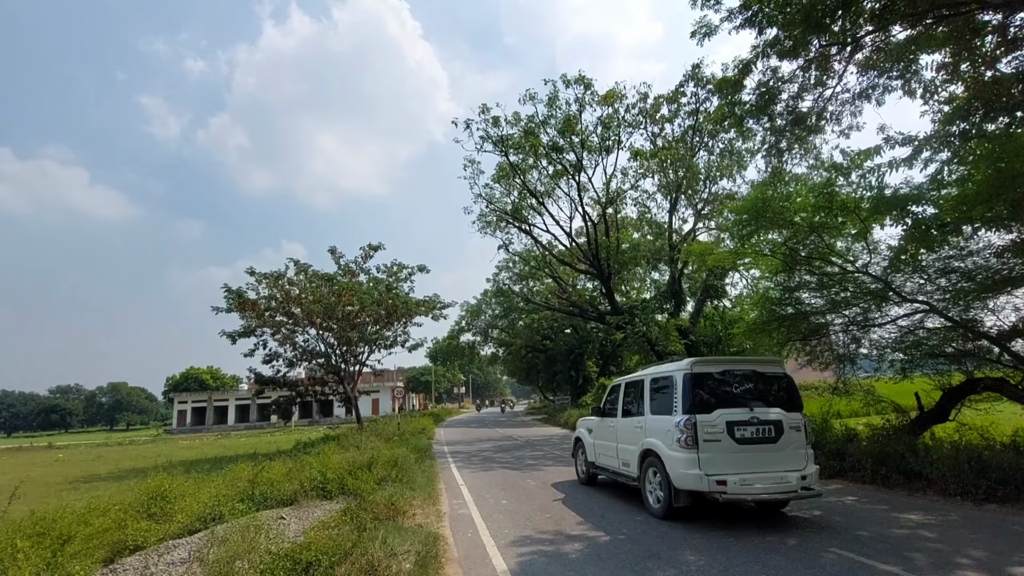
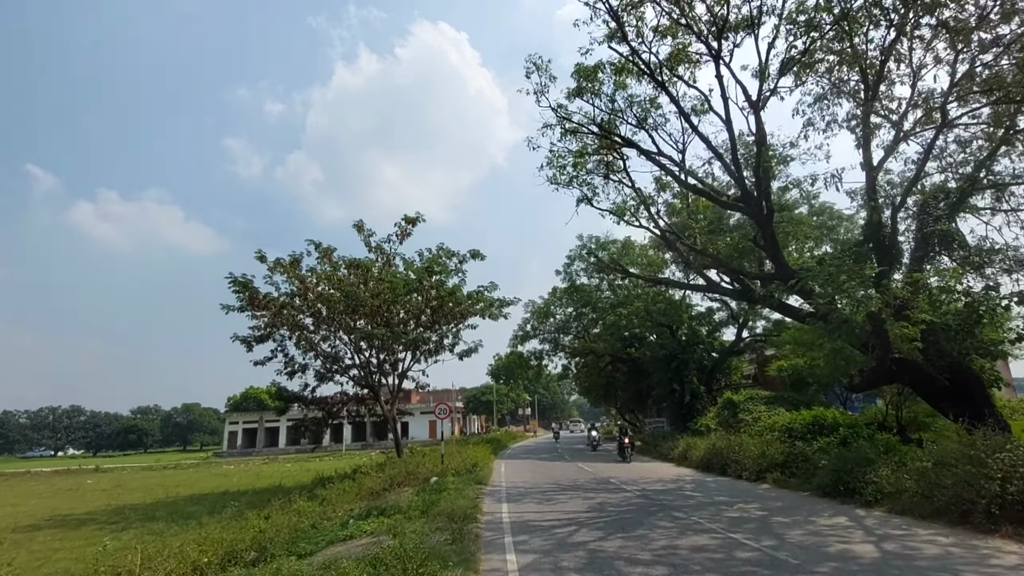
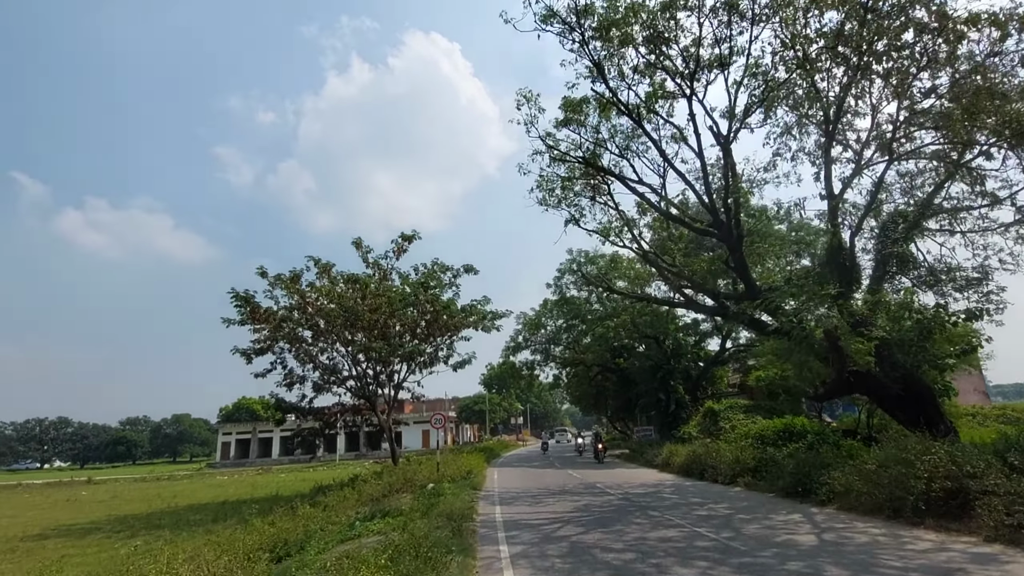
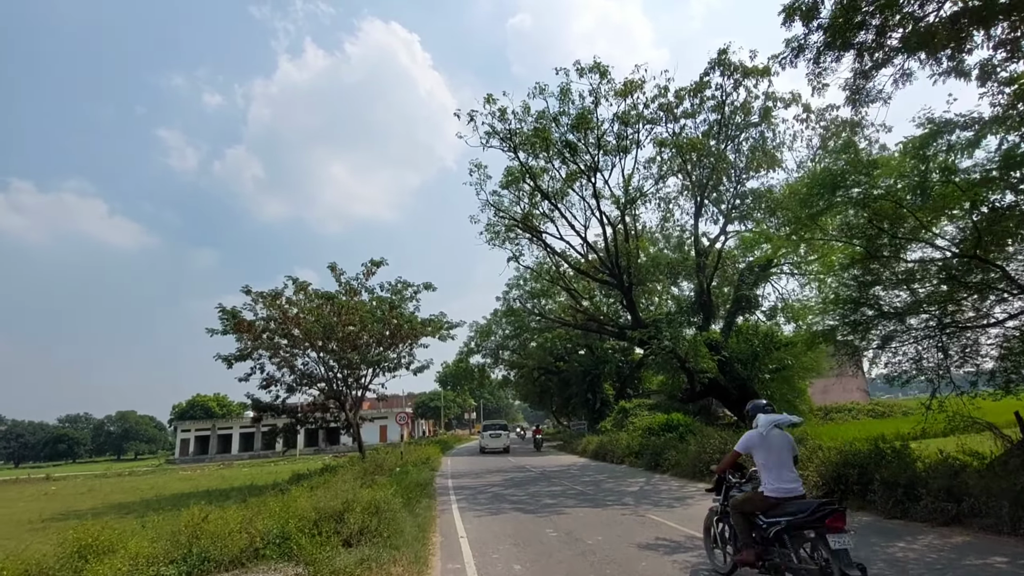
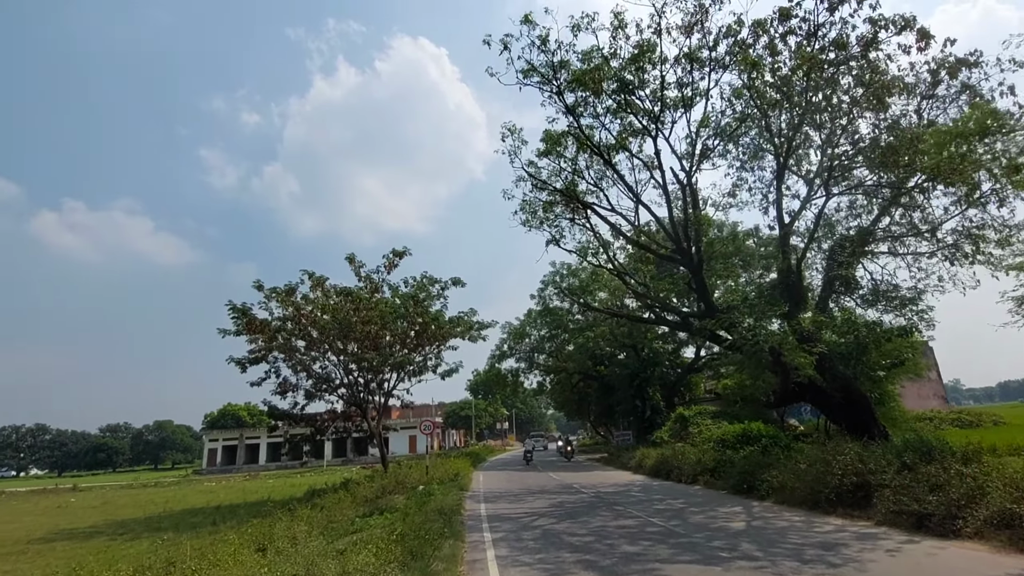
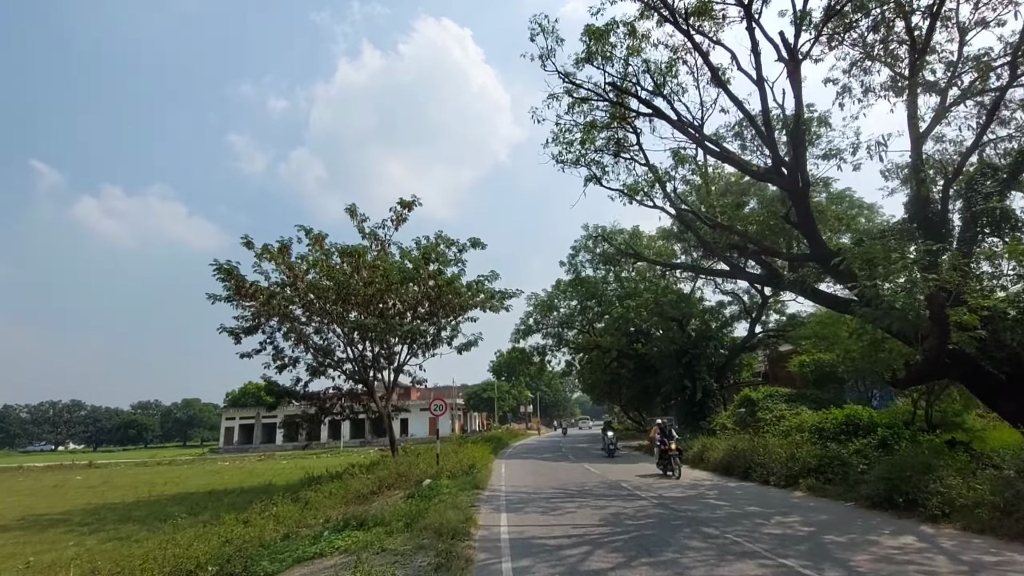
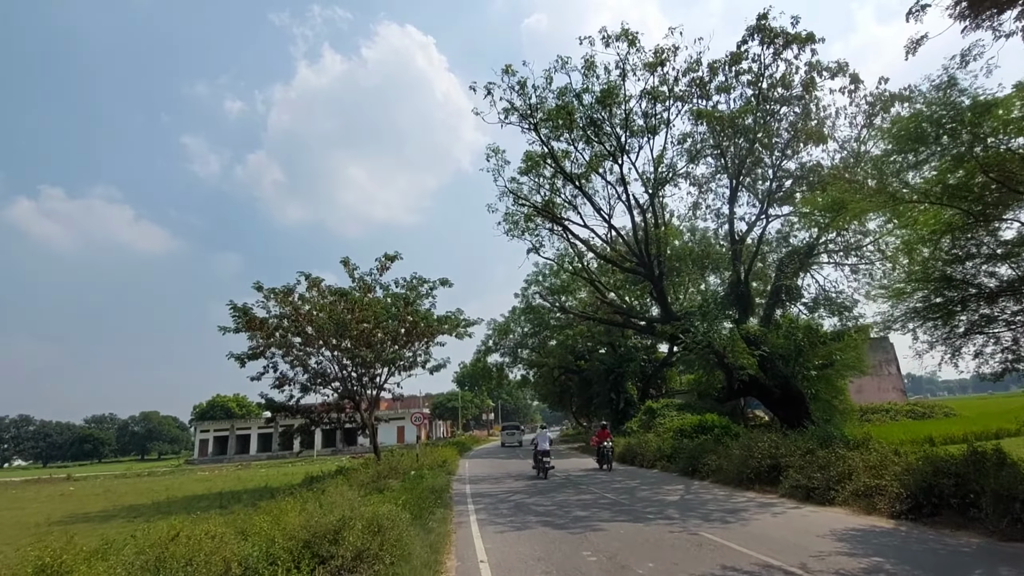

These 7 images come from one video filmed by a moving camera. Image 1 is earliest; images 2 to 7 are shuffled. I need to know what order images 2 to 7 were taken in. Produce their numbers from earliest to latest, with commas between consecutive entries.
4, 7, 5, 3, 2, 6
